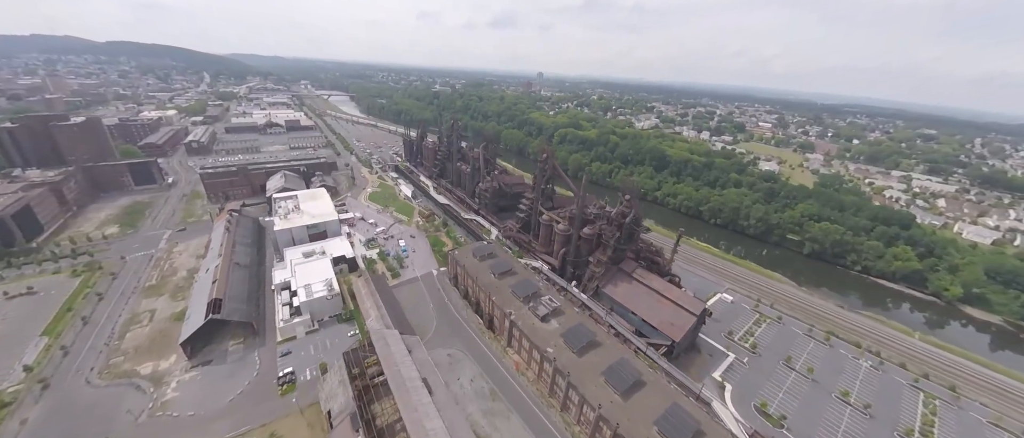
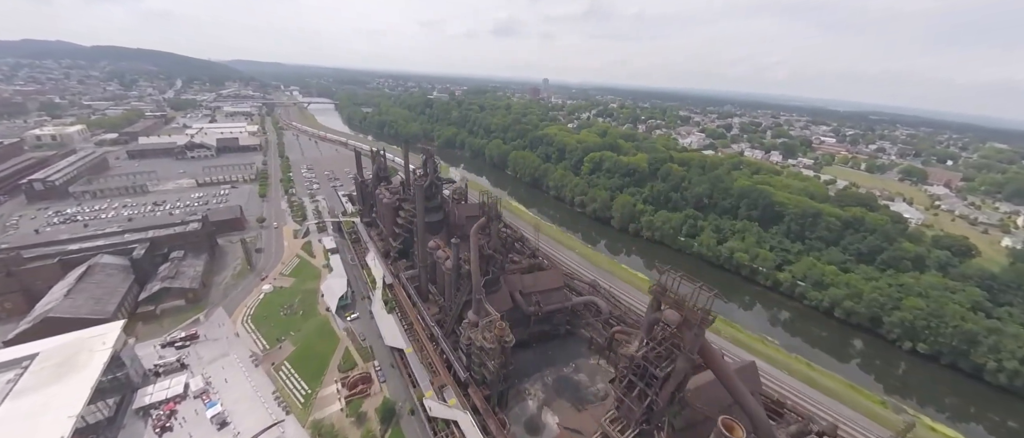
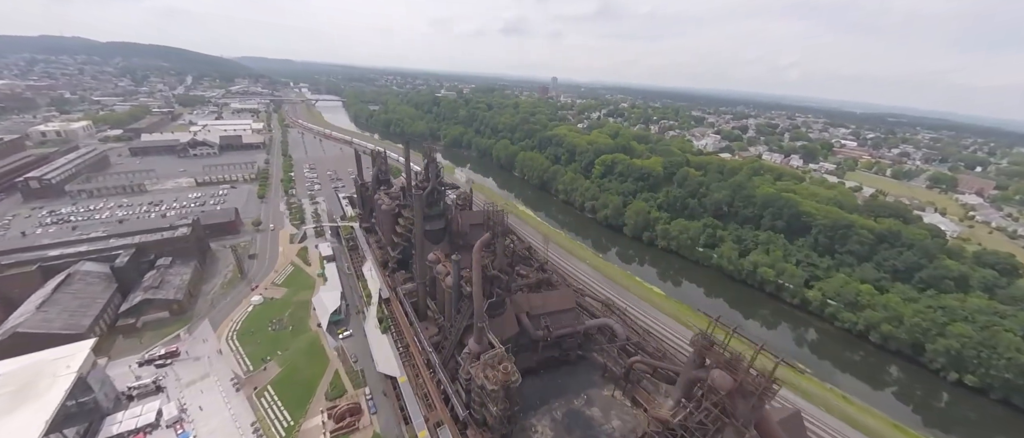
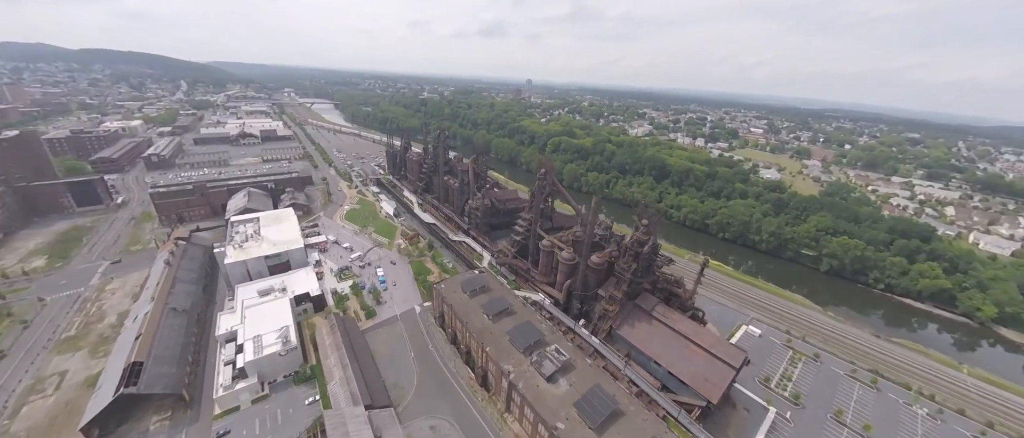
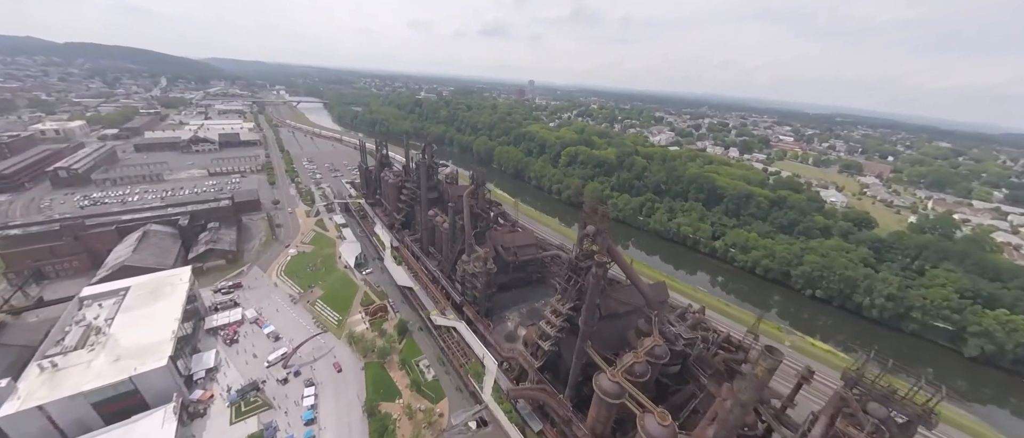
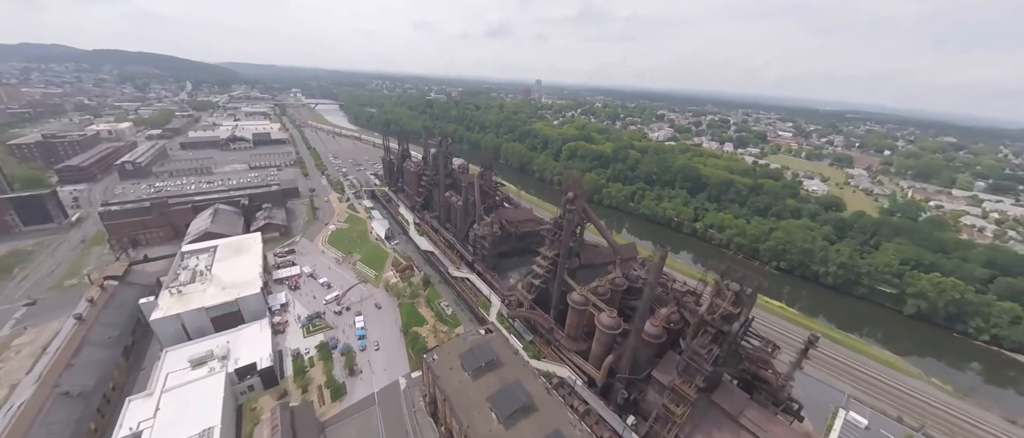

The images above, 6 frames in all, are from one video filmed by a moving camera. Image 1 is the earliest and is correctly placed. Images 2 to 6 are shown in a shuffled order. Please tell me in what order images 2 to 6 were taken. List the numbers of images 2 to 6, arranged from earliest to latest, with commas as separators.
4, 6, 5, 2, 3
